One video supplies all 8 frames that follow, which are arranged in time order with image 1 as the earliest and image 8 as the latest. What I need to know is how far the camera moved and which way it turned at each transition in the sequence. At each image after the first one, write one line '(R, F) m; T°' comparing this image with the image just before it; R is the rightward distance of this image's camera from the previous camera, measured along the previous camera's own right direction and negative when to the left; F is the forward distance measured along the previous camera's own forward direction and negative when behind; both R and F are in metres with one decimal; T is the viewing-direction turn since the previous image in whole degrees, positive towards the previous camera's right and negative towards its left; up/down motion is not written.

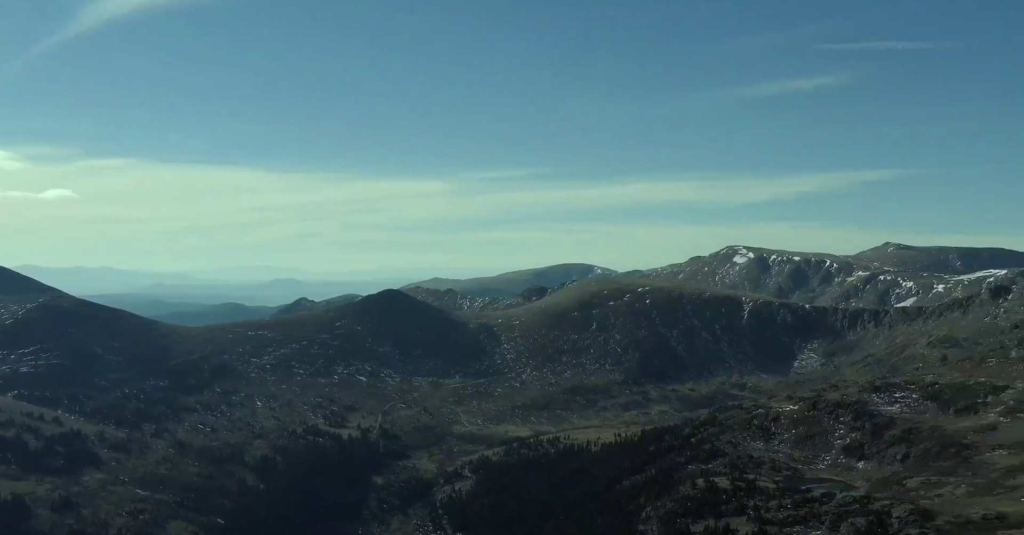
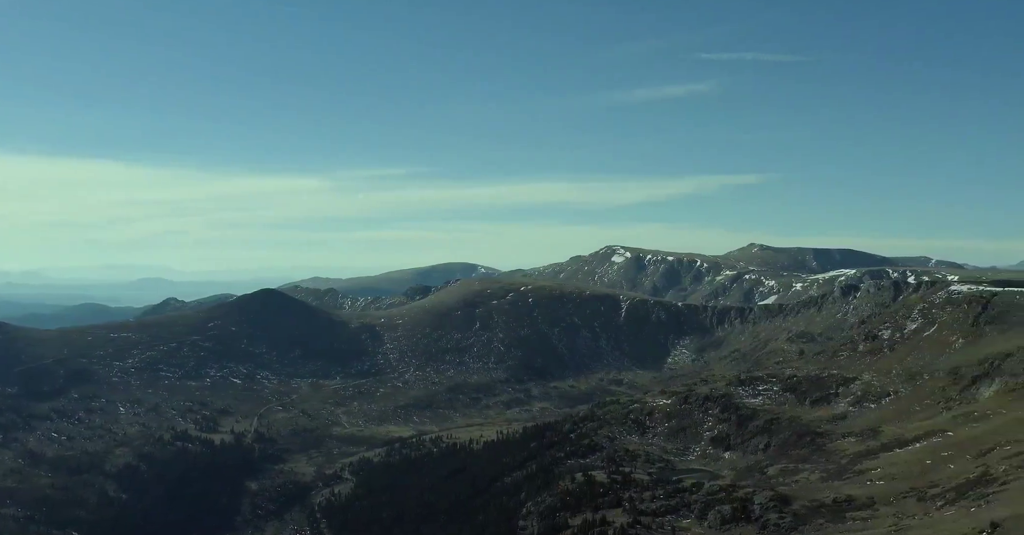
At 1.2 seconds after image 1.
(+3.4, -4.3) m; +7°
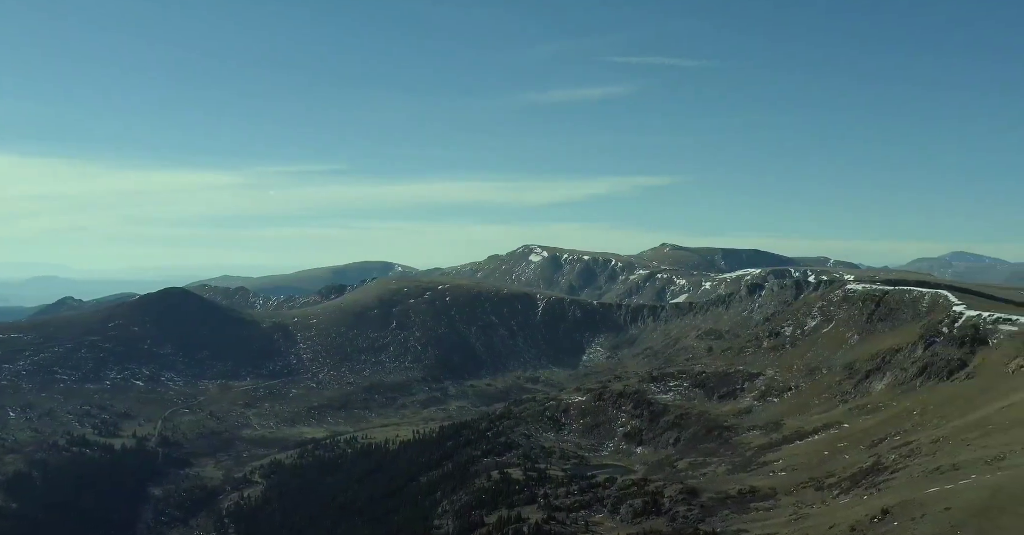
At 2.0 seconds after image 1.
(+2.4, -1.1) m; +5°
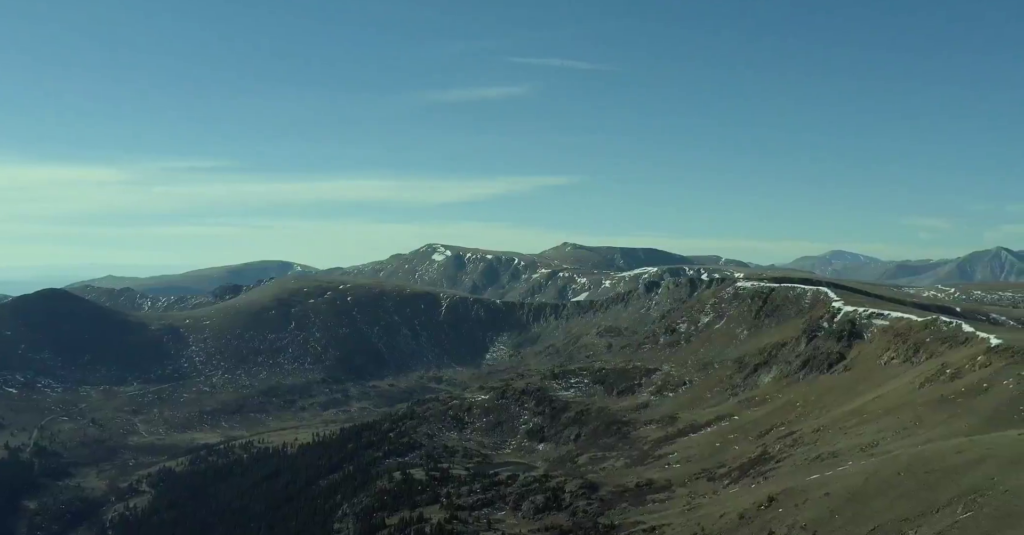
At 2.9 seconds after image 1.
(+2.8, +0.4) m; +6°
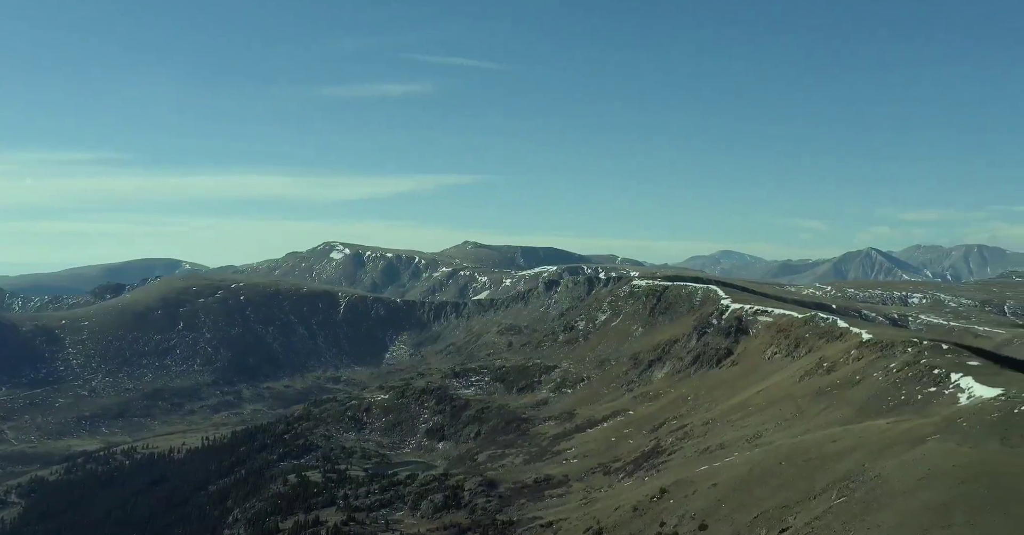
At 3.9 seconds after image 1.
(+1.2, +0.1) m; +6°
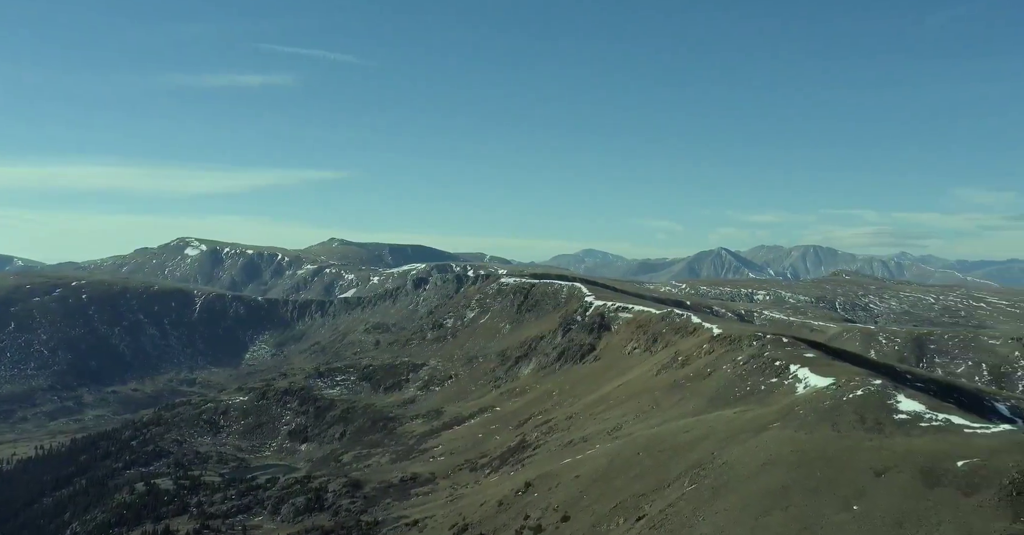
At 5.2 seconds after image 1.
(+0.7, -0.3) m; +8°
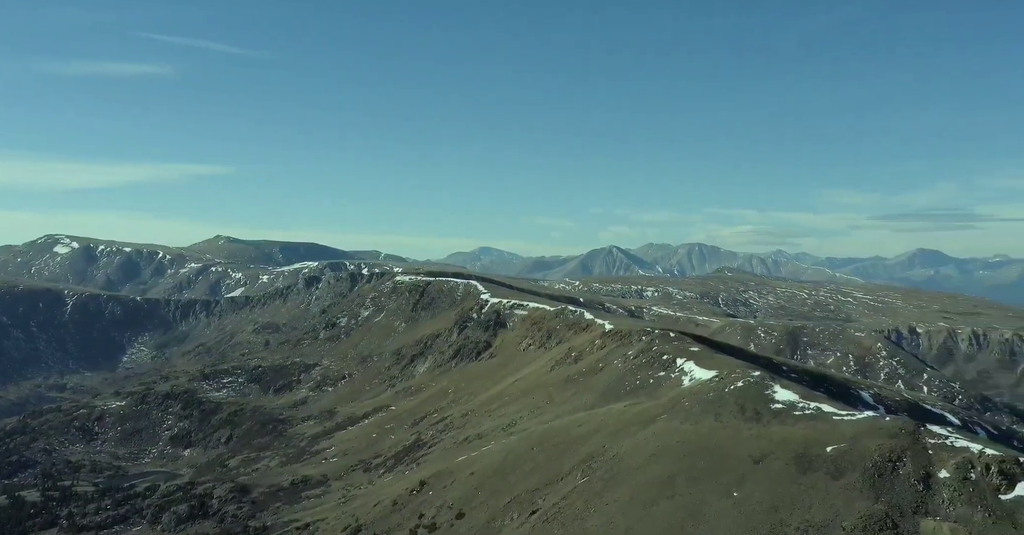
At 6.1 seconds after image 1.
(+1.0, -0.5) m; +6°
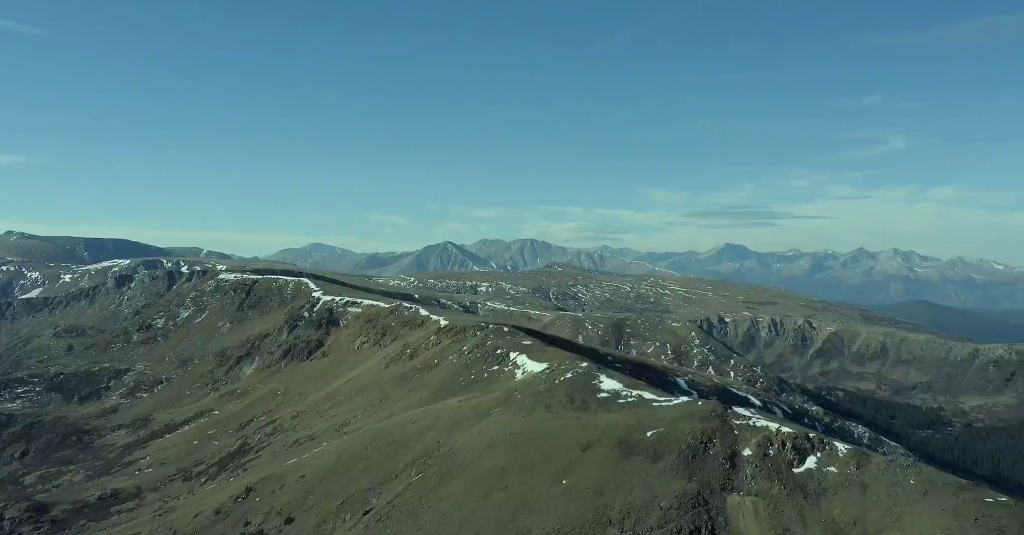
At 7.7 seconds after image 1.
(+1.6, +1.3) m; +10°
